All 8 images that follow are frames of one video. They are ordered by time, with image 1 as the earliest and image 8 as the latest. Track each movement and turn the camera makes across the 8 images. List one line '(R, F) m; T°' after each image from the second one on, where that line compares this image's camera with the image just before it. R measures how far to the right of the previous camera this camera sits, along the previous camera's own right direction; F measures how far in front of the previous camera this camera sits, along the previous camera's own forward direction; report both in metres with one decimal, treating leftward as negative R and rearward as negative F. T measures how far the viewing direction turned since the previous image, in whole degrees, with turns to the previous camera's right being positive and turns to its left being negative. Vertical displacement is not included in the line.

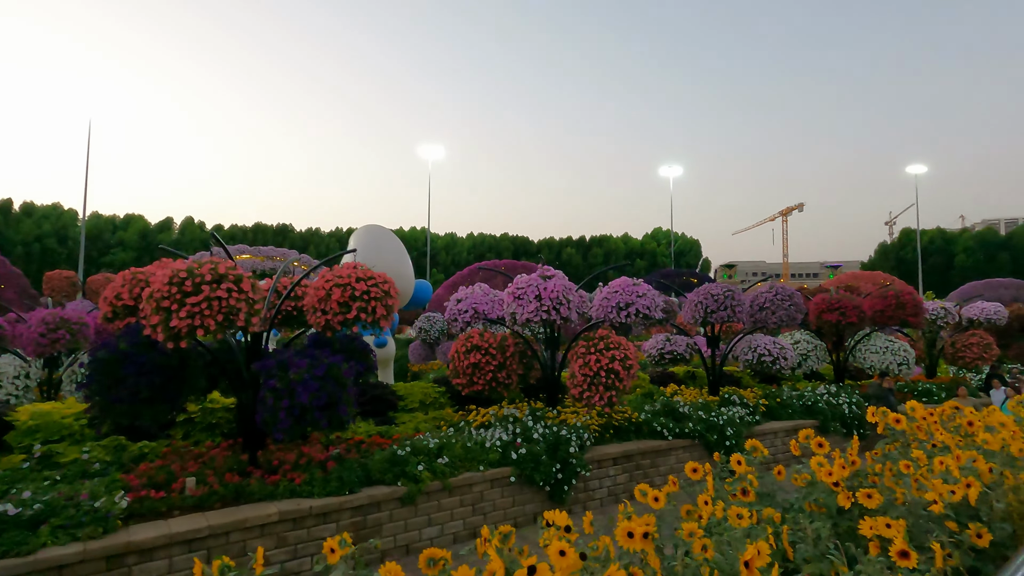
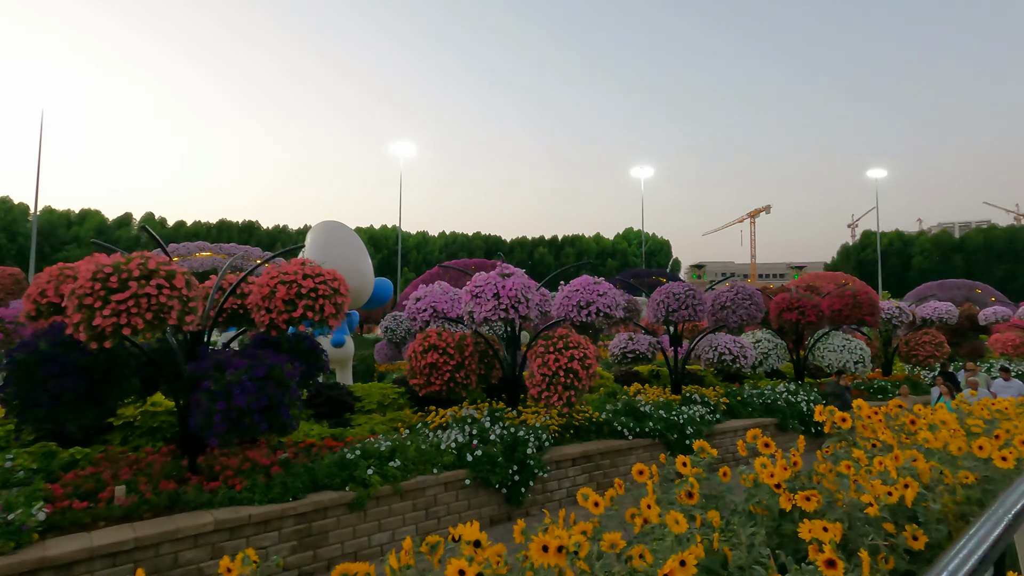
(+0.2, +0.1) m; +3°
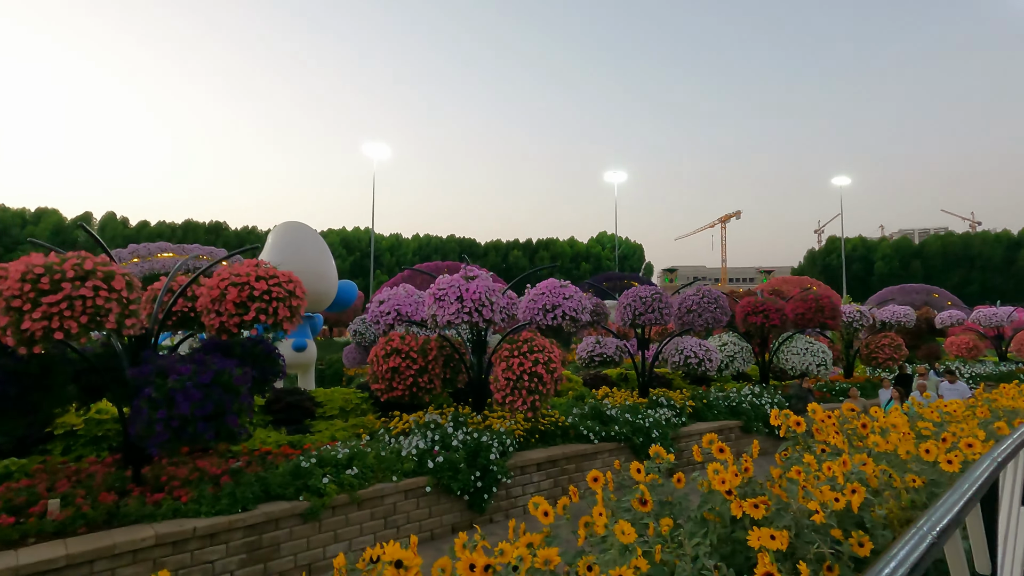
(+0.1, +0.1) m; +3°
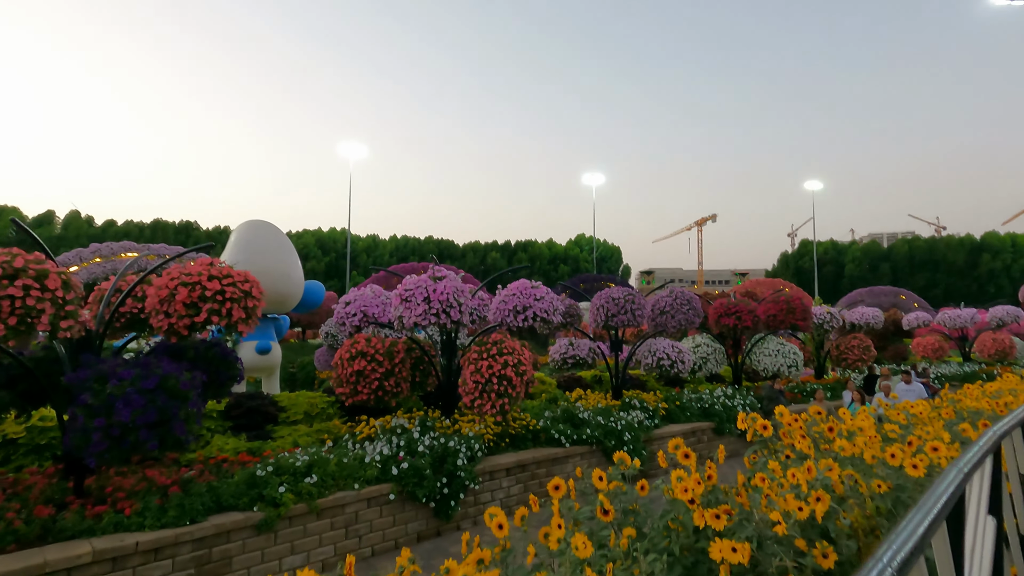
(+0.1, +0.1) m; +2°
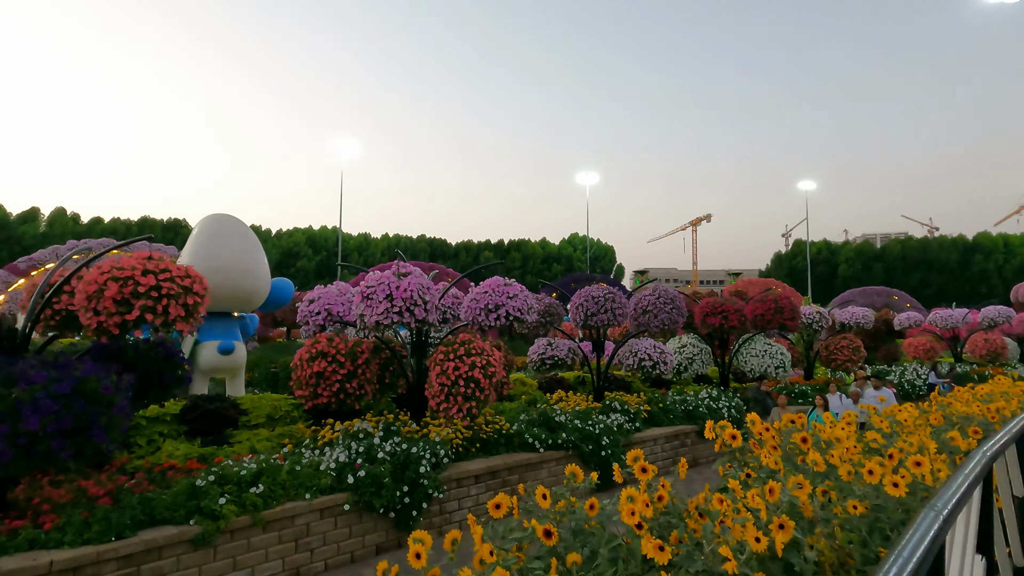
(+0.3, +0.3) m; 0°
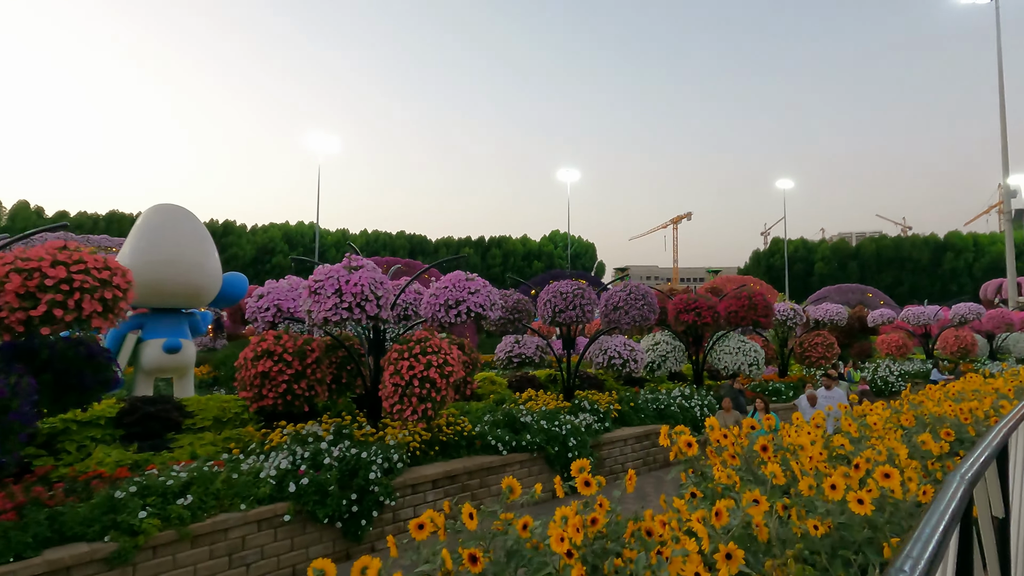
(+0.2, +0.3) m; +2°
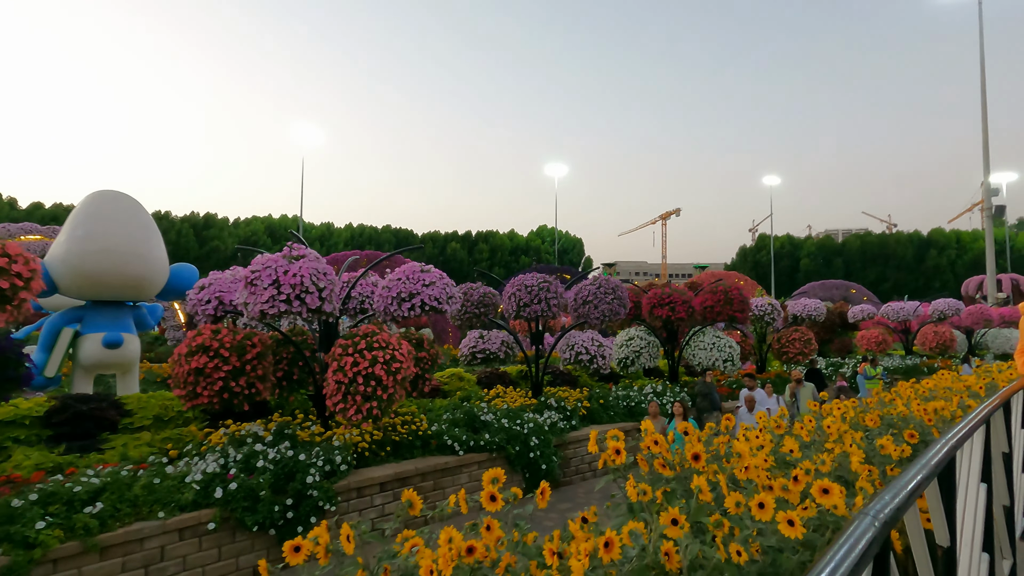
(+0.3, +0.3) m; +1°
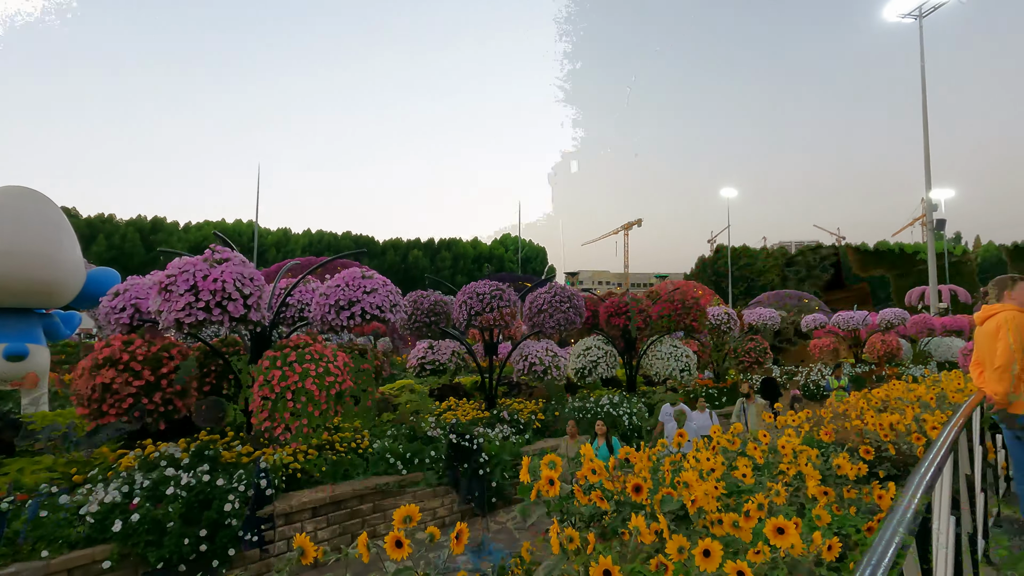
(+0.2, +0.3) m; +4°
